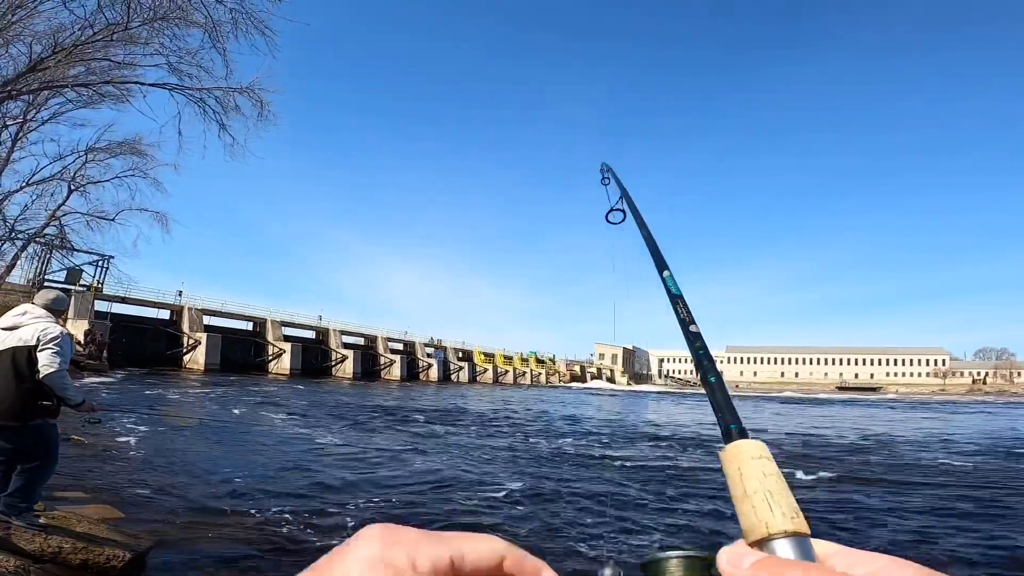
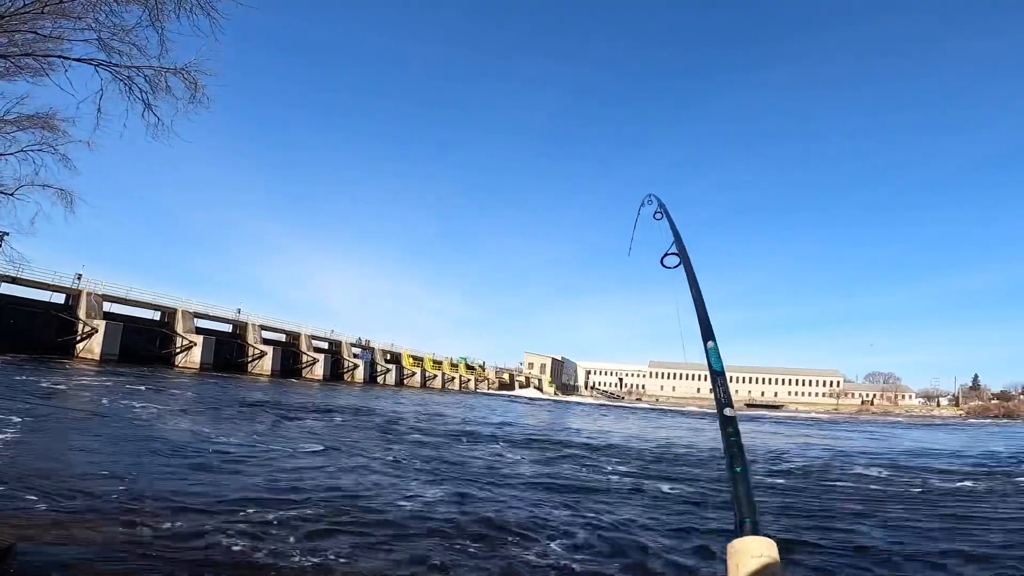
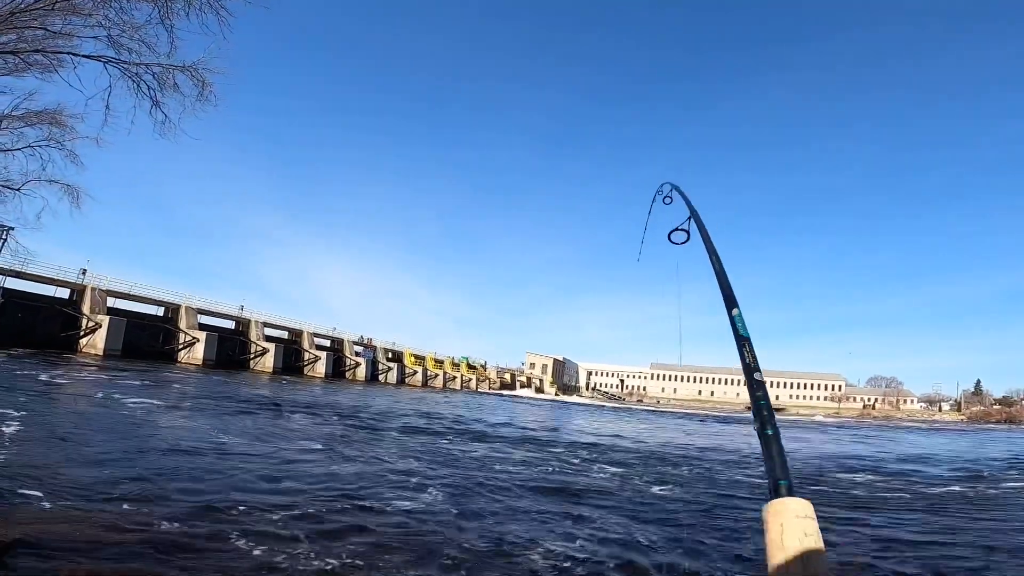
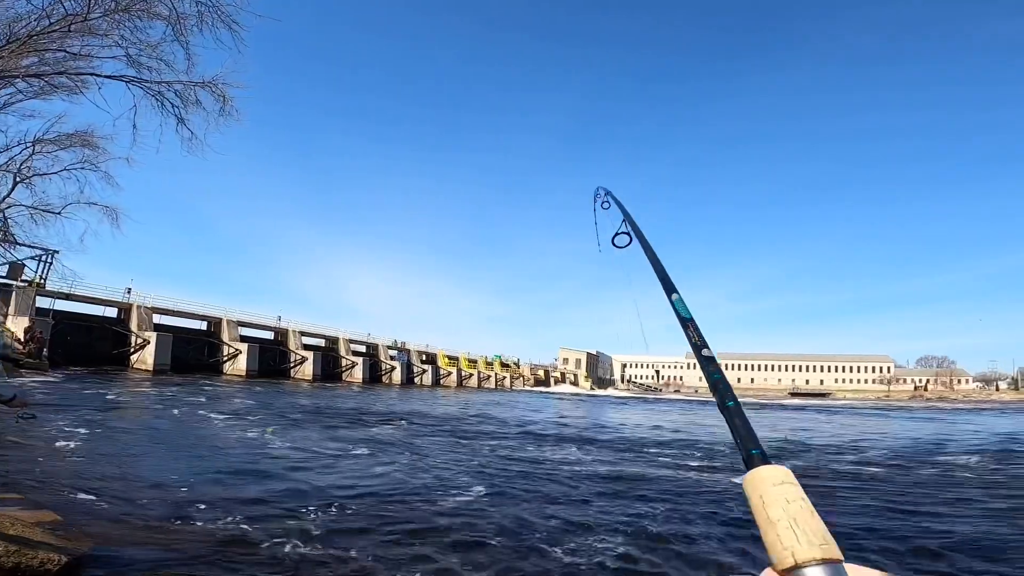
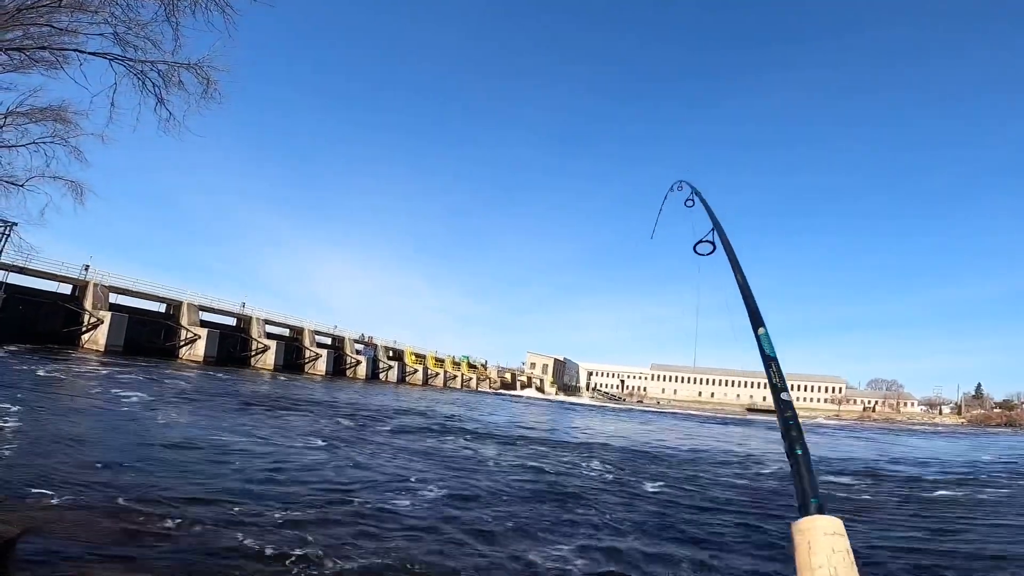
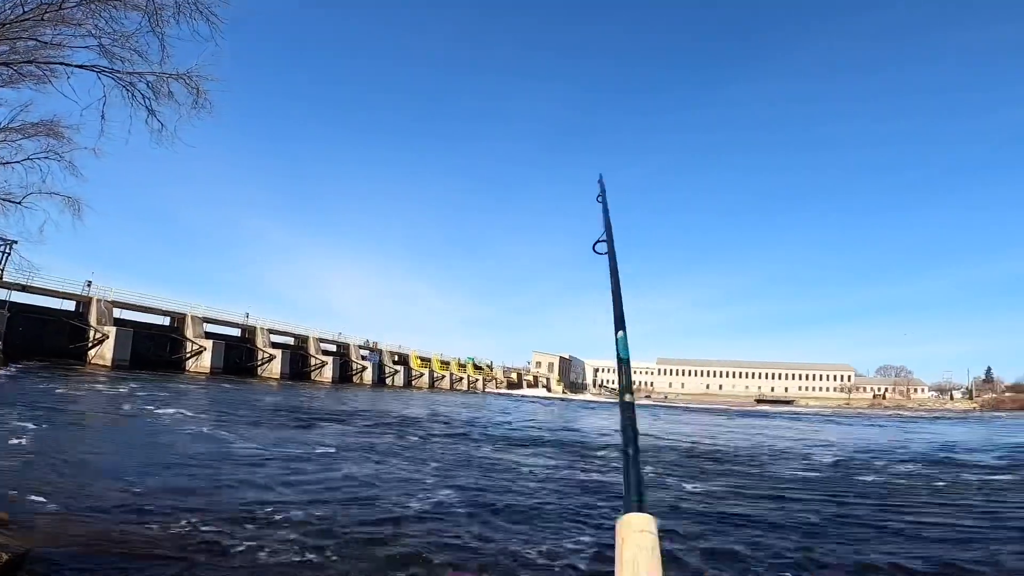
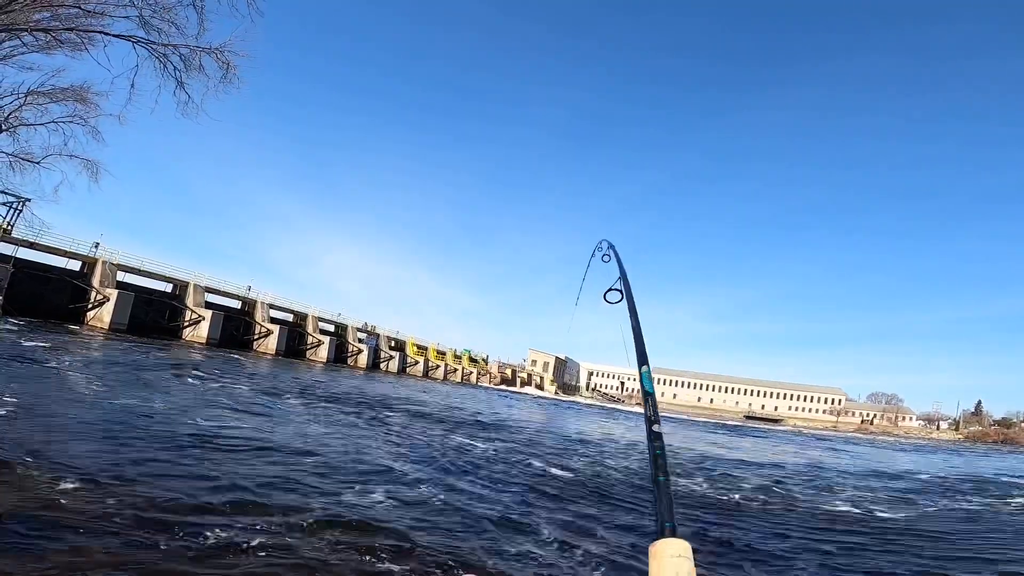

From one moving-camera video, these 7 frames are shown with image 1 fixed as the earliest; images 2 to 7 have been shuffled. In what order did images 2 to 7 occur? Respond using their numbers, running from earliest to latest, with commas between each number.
4, 6, 2, 3, 5, 7
